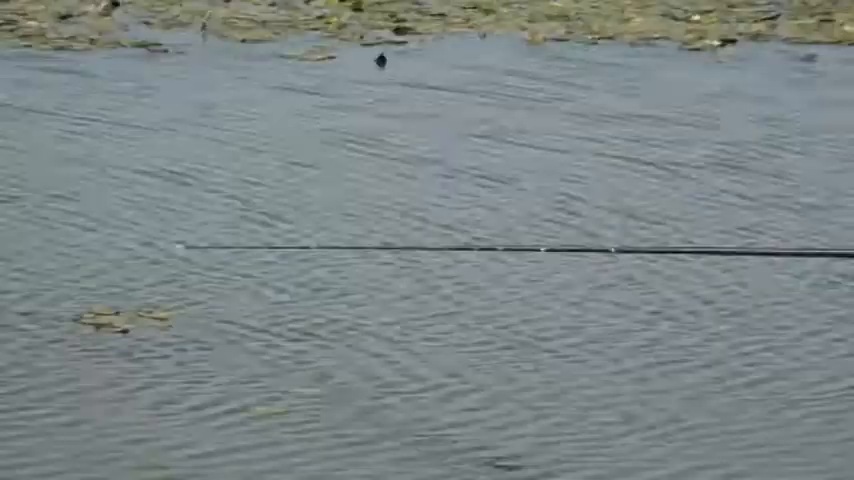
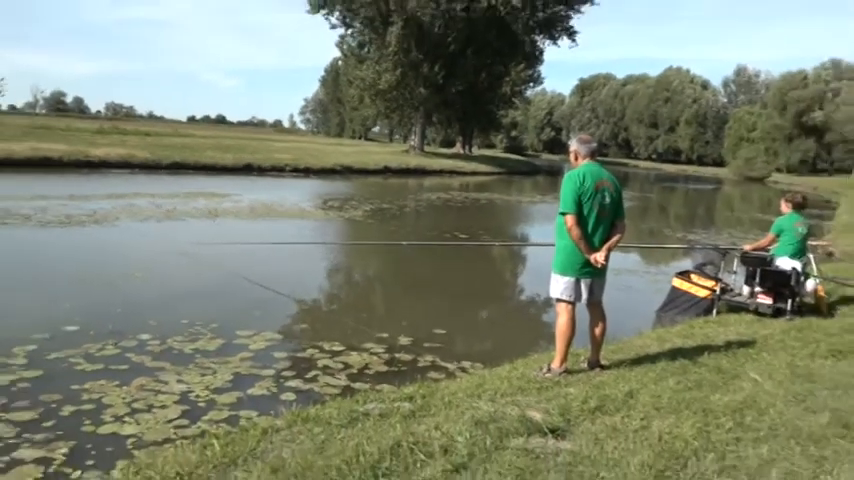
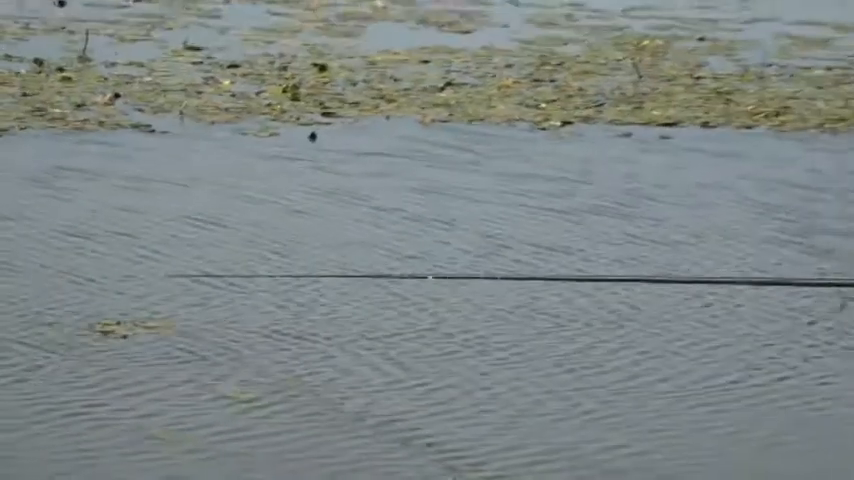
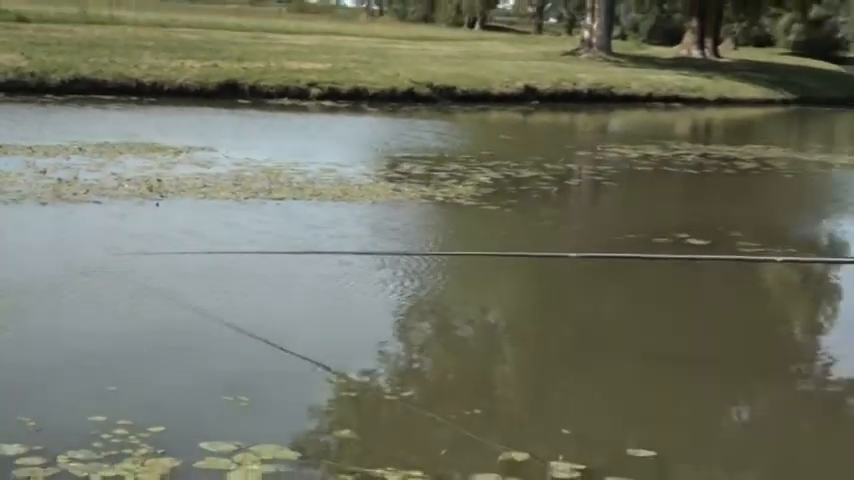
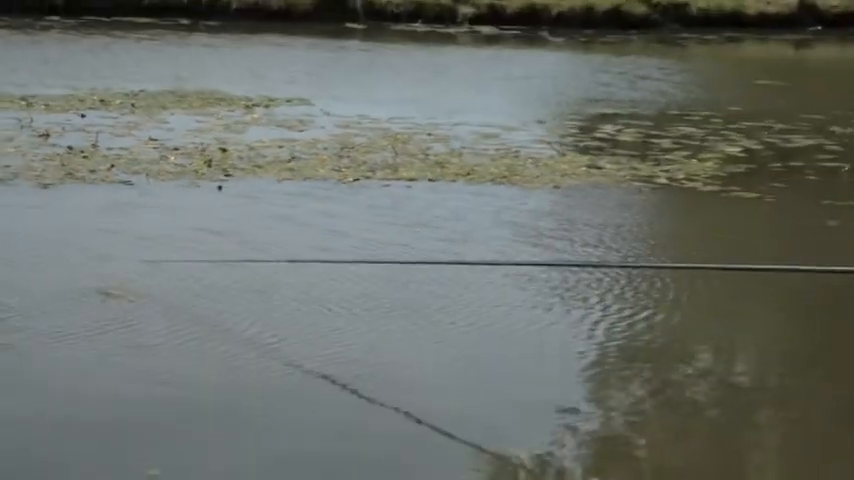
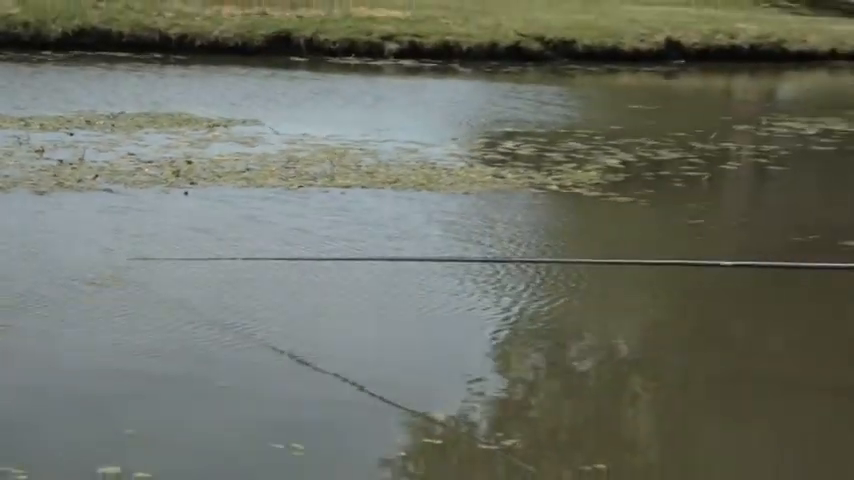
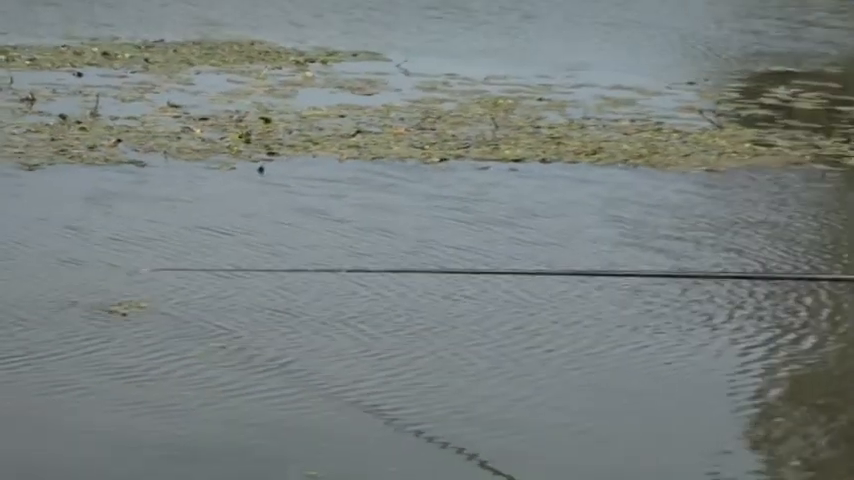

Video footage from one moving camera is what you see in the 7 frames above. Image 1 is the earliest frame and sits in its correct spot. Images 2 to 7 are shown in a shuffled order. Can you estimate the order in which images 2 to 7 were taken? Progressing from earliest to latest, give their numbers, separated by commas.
3, 7, 5, 6, 4, 2
